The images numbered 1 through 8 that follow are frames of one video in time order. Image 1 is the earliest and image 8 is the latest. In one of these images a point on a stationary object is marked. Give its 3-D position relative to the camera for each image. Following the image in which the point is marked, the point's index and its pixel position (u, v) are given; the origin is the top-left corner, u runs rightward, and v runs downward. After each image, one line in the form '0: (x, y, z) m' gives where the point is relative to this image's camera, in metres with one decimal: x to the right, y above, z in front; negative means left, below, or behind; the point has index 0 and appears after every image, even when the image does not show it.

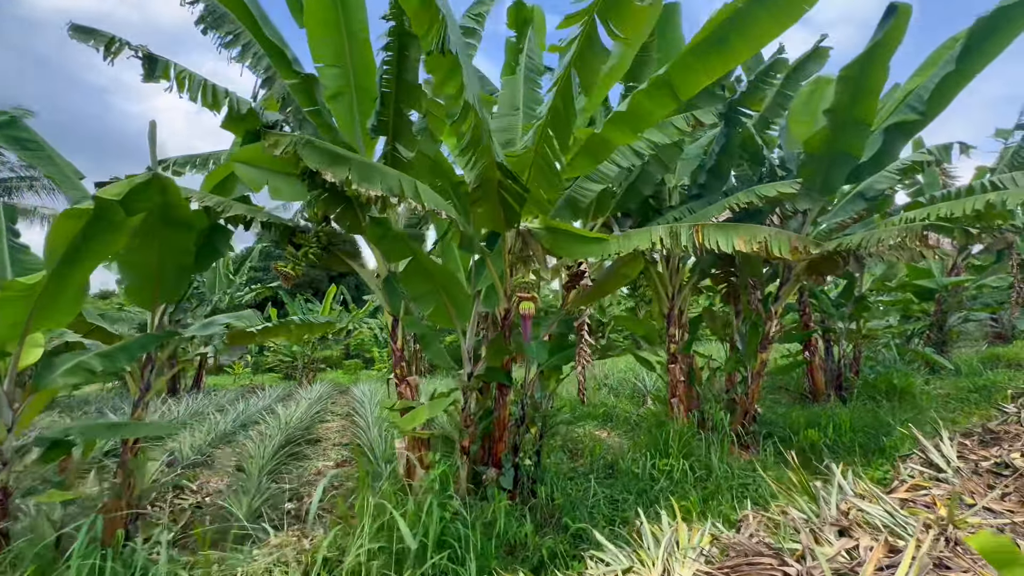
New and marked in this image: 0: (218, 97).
0: (-2.4, +1.6, +3.7) m
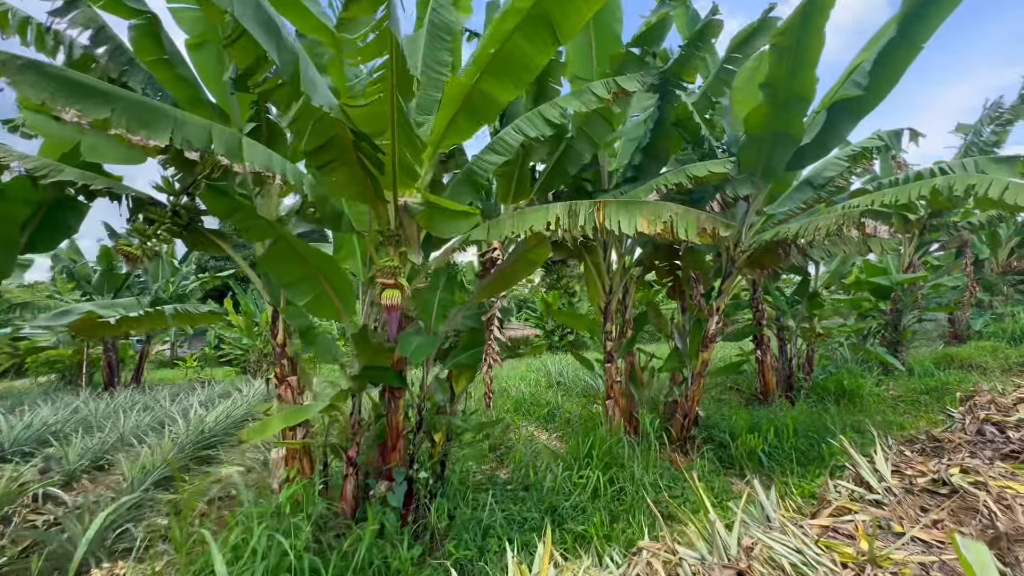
0: (-3.1, +1.7, +3.1) m
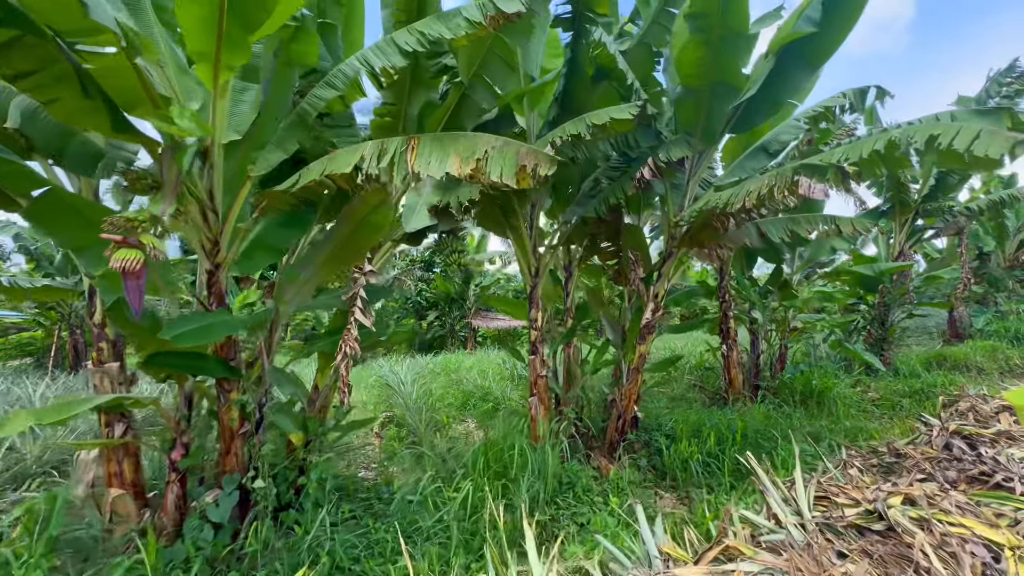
0: (-4.0, +1.9, +2.5) m
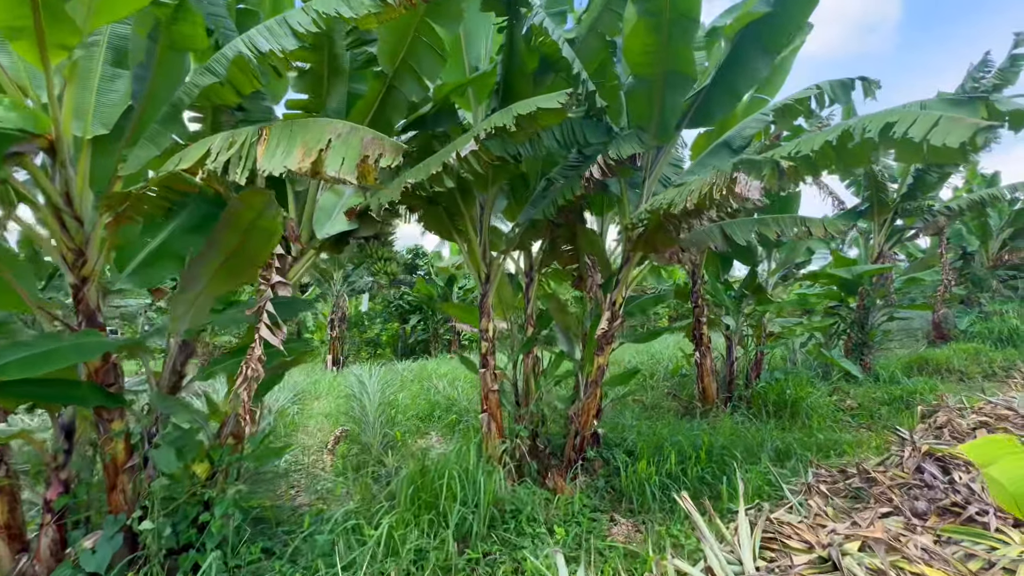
0: (-4.5, +1.8, +2.1) m
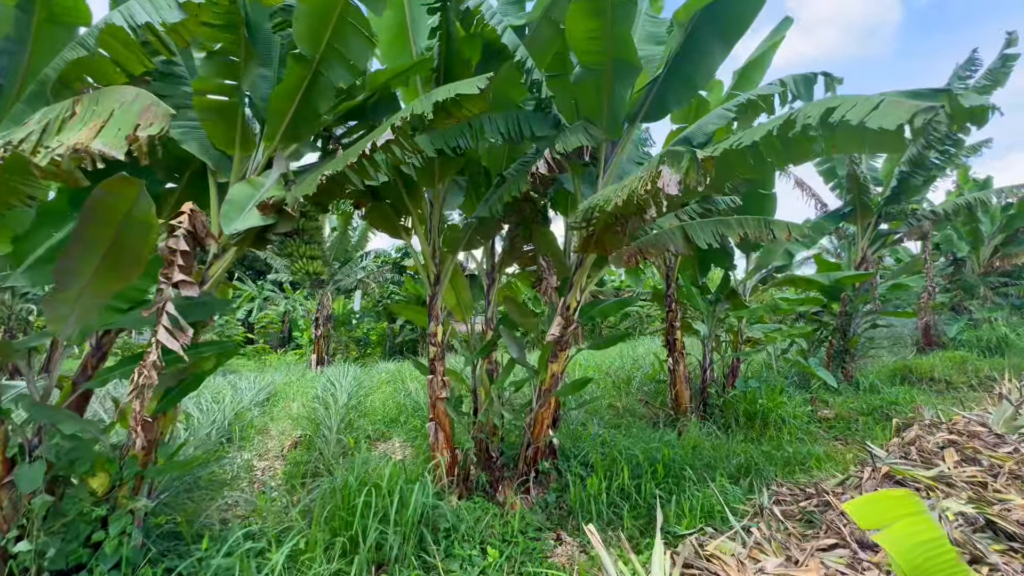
0: (-4.9, +1.9, +1.9) m
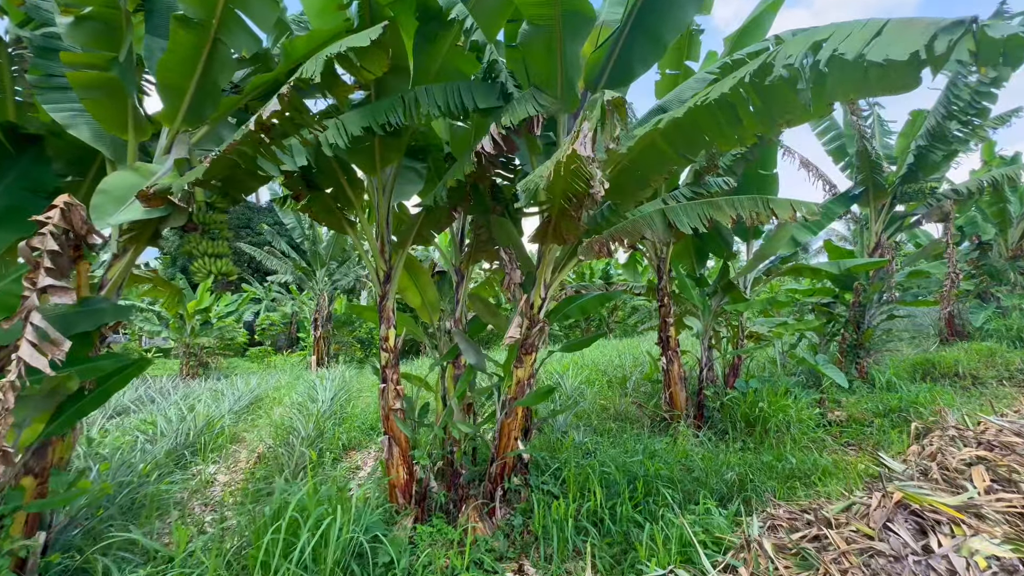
0: (-5.3, +1.7, +1.6) m
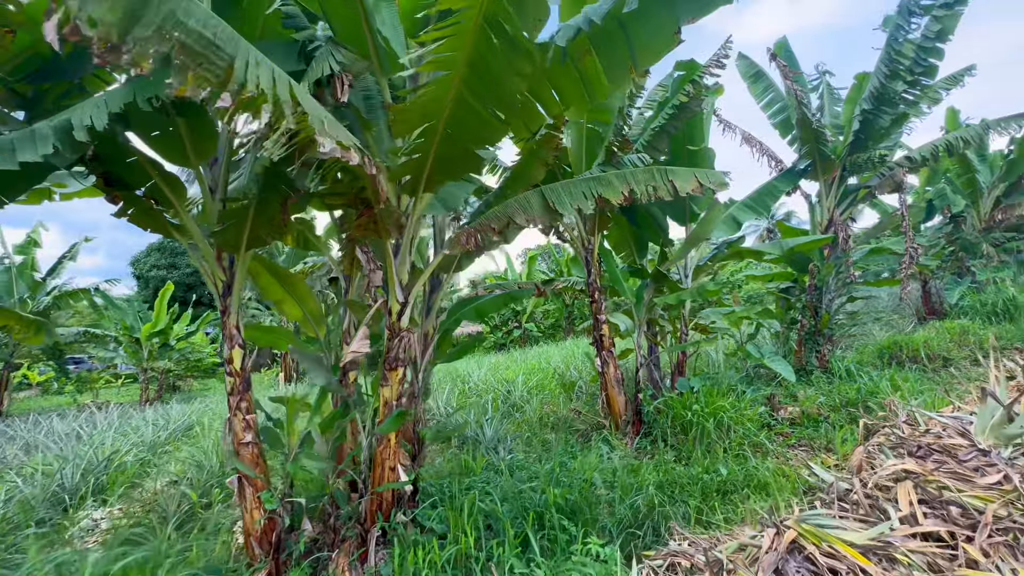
0: (-6.2, +1.4, +1.0) m
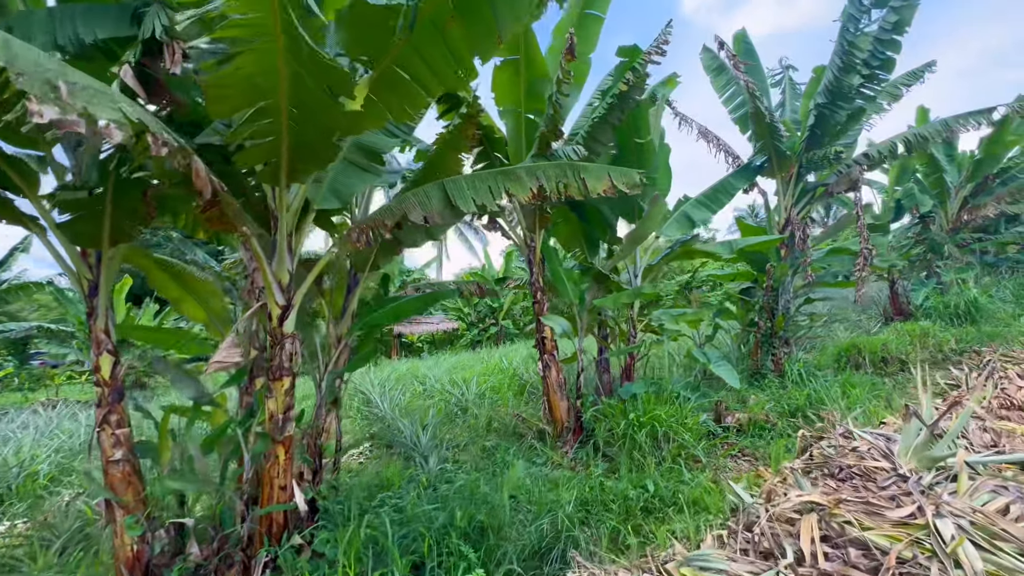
0: (-6.8, +1.4, +0.6) m
